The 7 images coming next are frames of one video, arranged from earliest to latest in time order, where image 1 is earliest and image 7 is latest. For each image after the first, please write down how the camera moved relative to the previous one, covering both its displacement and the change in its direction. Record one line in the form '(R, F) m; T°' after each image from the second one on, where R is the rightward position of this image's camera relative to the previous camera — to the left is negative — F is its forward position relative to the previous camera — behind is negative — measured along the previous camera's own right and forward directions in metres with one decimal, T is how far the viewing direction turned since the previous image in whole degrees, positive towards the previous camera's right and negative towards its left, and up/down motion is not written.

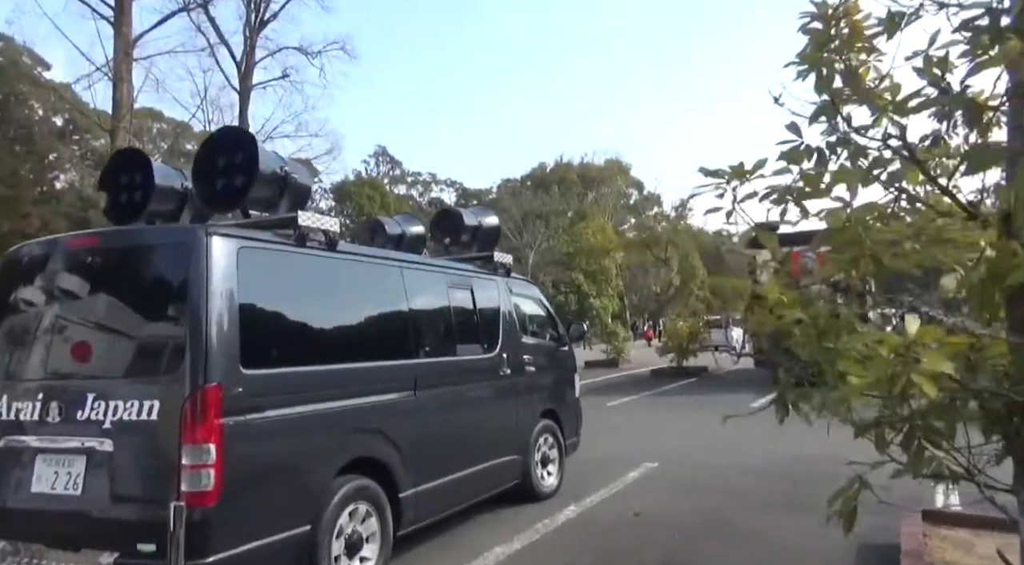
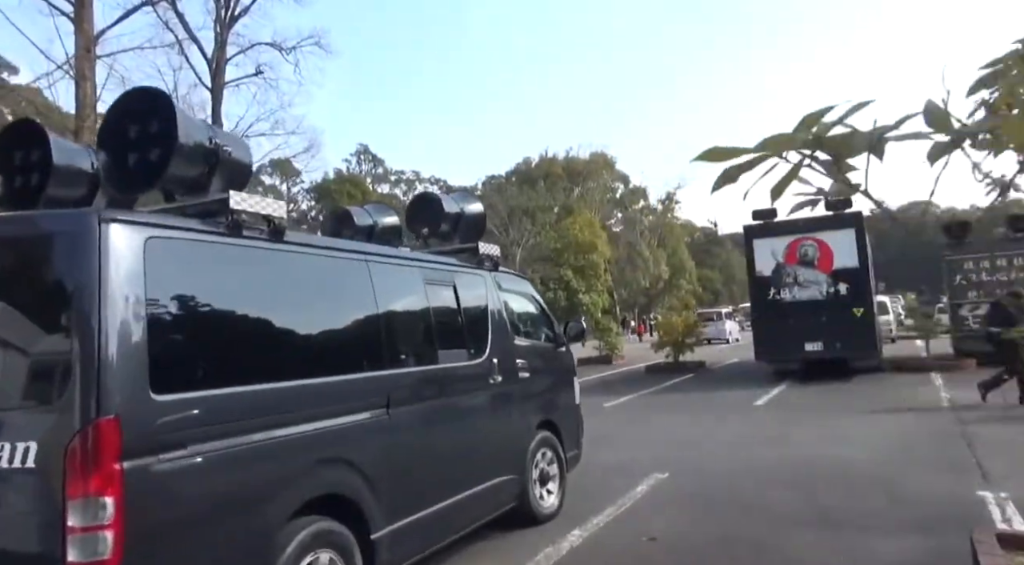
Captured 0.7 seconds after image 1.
(0.0, +0.6) m; +1°
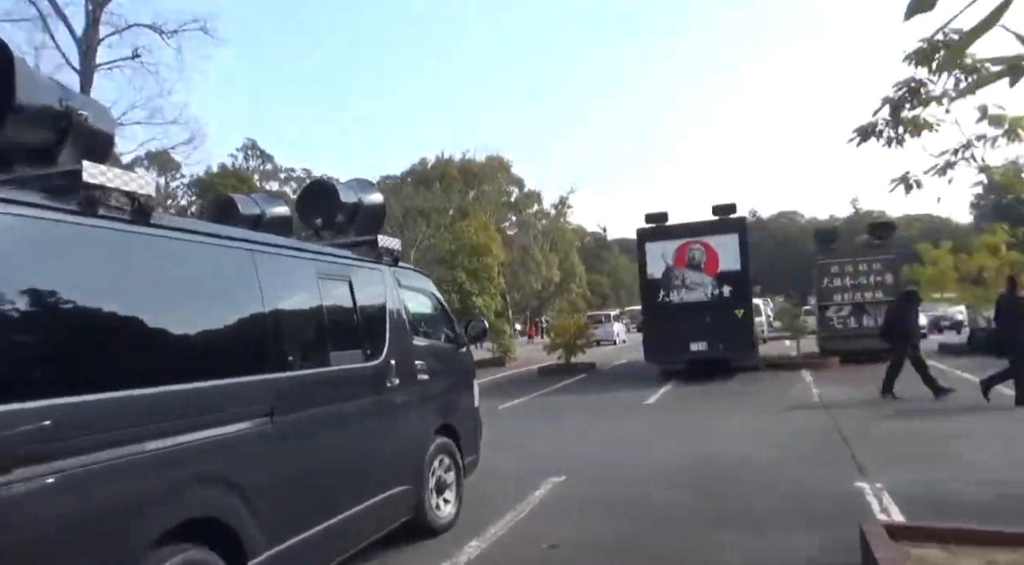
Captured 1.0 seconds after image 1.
(0.0, +0.2) m; +8°
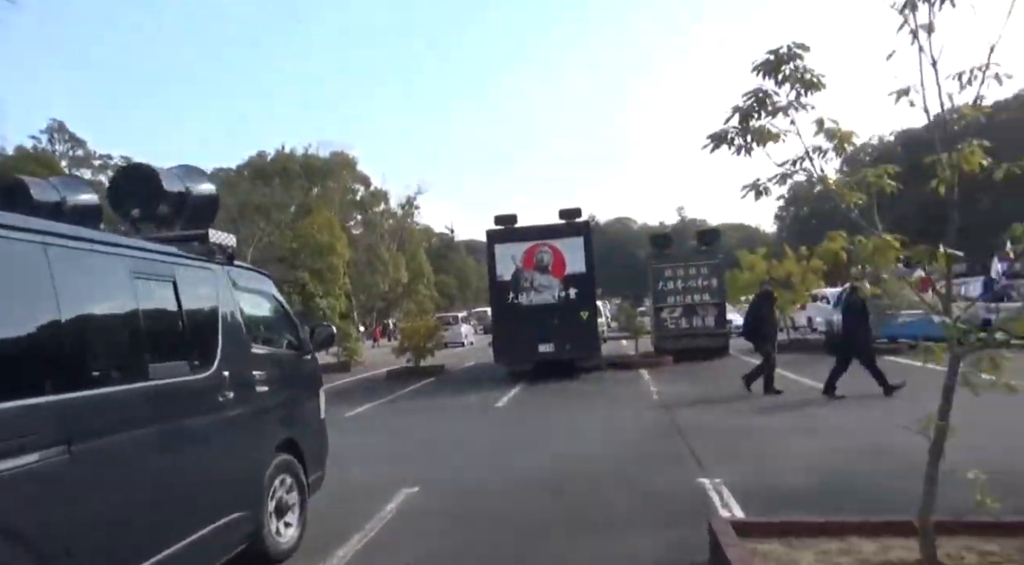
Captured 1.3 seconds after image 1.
(0.0, +0.3) m; +11°
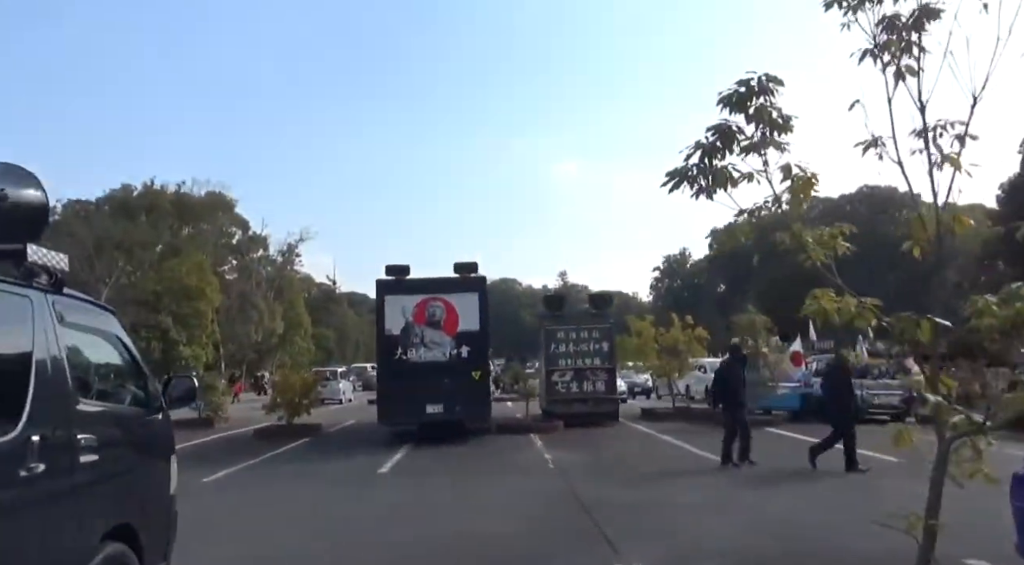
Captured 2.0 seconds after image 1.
(-0.2, +0.9) m; +9°
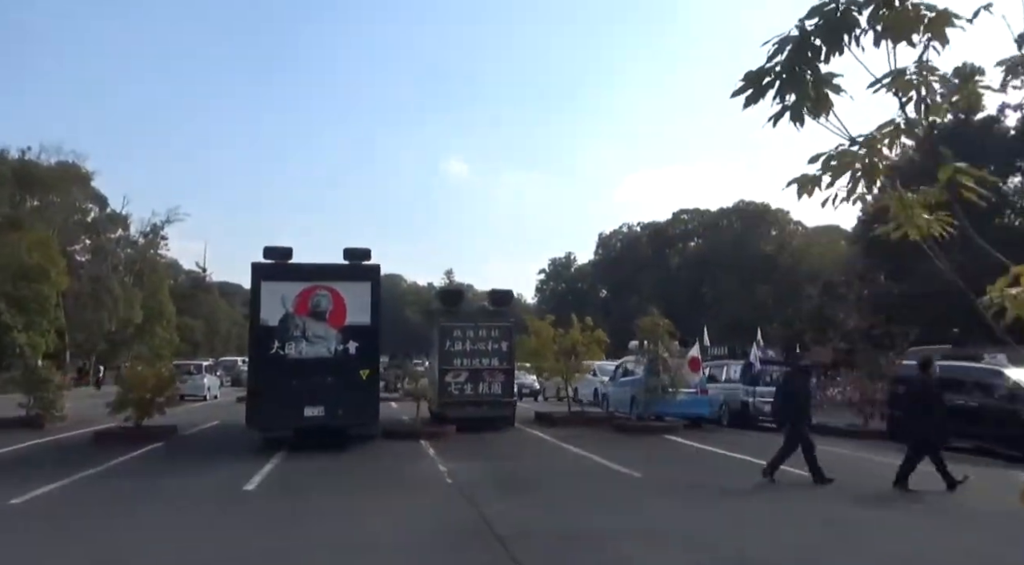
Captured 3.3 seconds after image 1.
(-0.3, +1.7) m; +9°
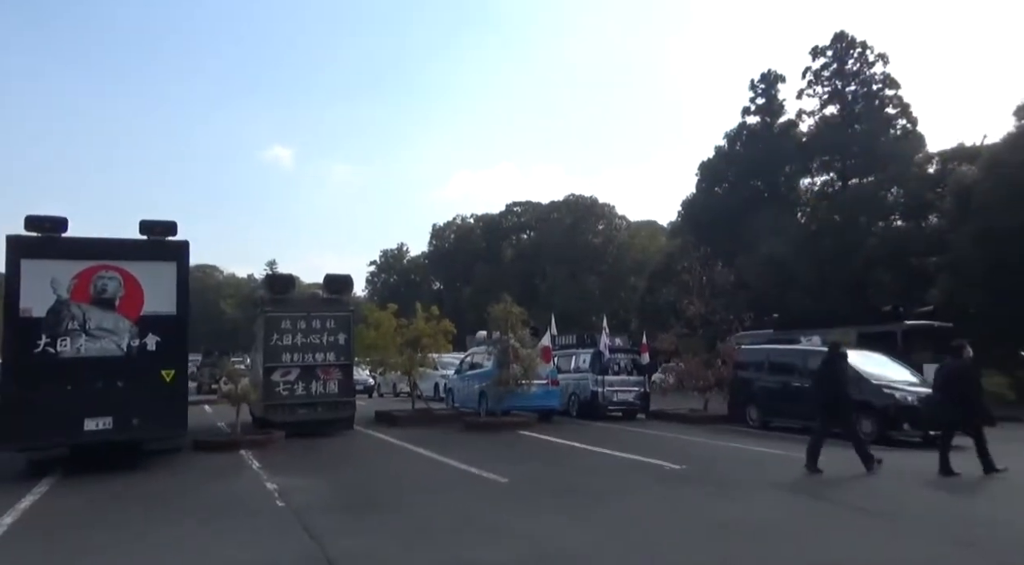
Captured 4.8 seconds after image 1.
(-0.2, +2.0) m; +12°
